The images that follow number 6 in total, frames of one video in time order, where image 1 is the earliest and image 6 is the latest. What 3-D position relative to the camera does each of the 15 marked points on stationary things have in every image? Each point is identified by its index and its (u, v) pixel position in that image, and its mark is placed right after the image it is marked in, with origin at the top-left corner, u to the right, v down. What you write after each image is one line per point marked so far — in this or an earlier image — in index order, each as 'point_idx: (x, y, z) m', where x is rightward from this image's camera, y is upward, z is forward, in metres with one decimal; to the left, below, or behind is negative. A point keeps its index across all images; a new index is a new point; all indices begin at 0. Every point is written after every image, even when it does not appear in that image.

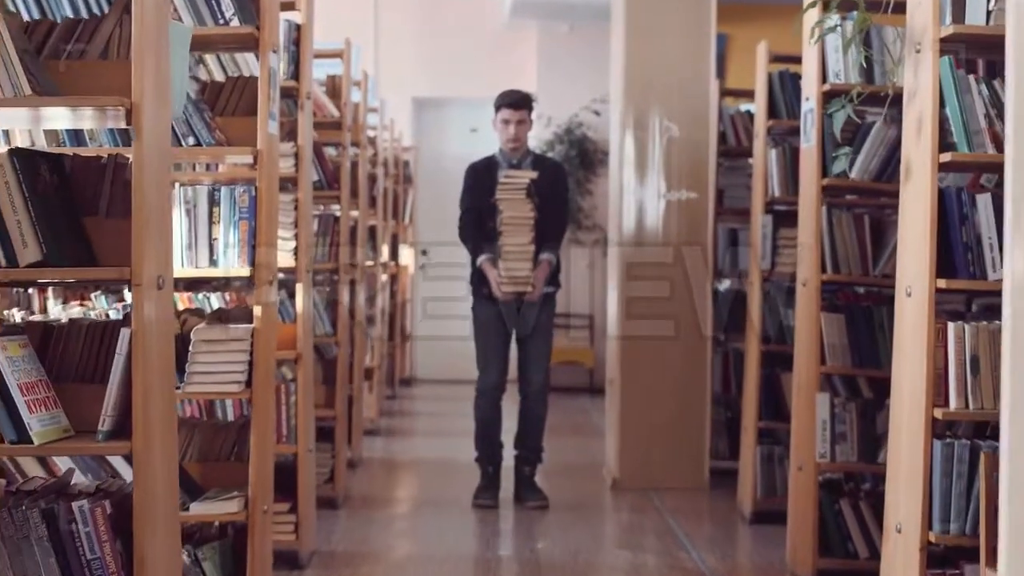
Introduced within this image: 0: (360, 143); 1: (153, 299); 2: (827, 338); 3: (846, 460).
0: (-0.4, +0.4, +4.9) m
1: (-0.3, 0.0, +1.8) m
2: (+0.5, -0.1, +3.1) m
3: (+0.5, -0.3, +3.1) m
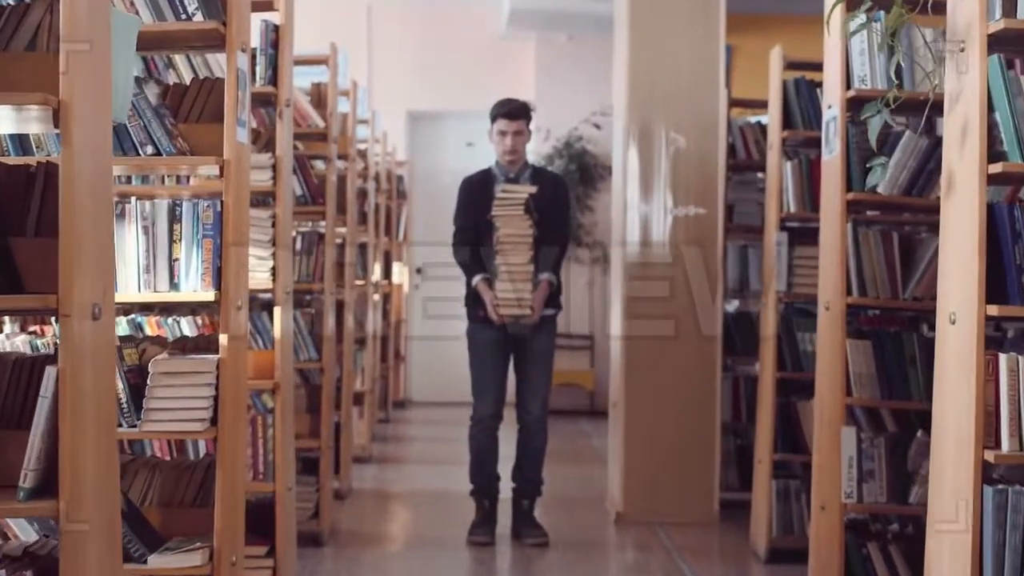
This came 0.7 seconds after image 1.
0: (-0.4, +0.3, +4.6) m
1: (-0.3, 0.0, +1.6) m
2: (+0.5, -0.1, +2.8) m
3: (+0.5, -0.3, +2.8) m
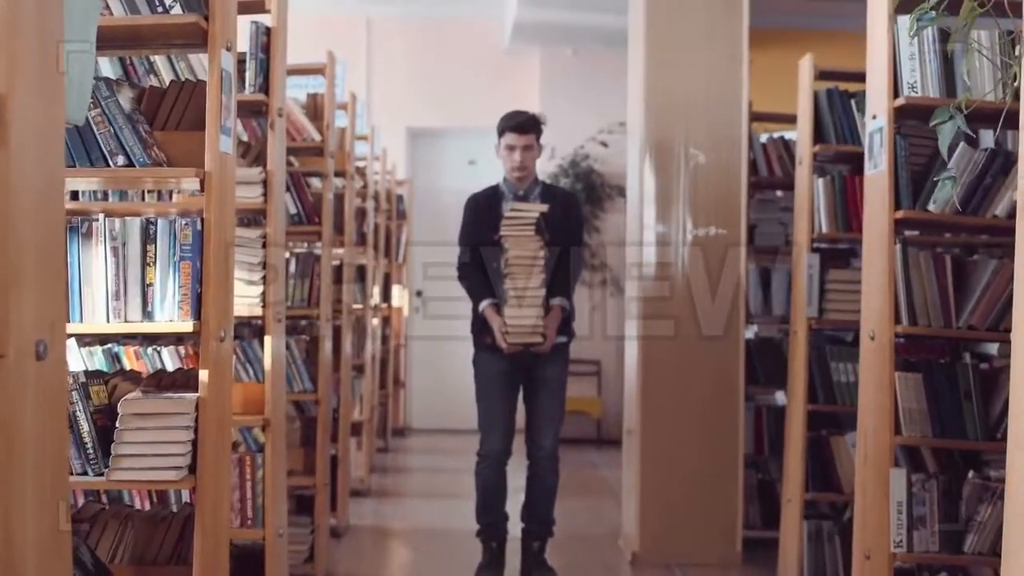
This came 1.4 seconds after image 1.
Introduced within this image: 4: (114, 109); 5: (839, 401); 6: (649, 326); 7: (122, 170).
0: (-0.4, +0.3, +4.3) m
1: (-0.3, -0.1, +1.3) m
2: (+0.5, -0.1, +2.6) m
3: (+0.5, -0.3, +2.6) m
4: (-0.4, +0.2, +2.0) m
5: (+0.6, -0.2, +3.4) m
6: (+0.2, -0.1, +3.3) m
7: (-0.4, +0.1, +2.0) m
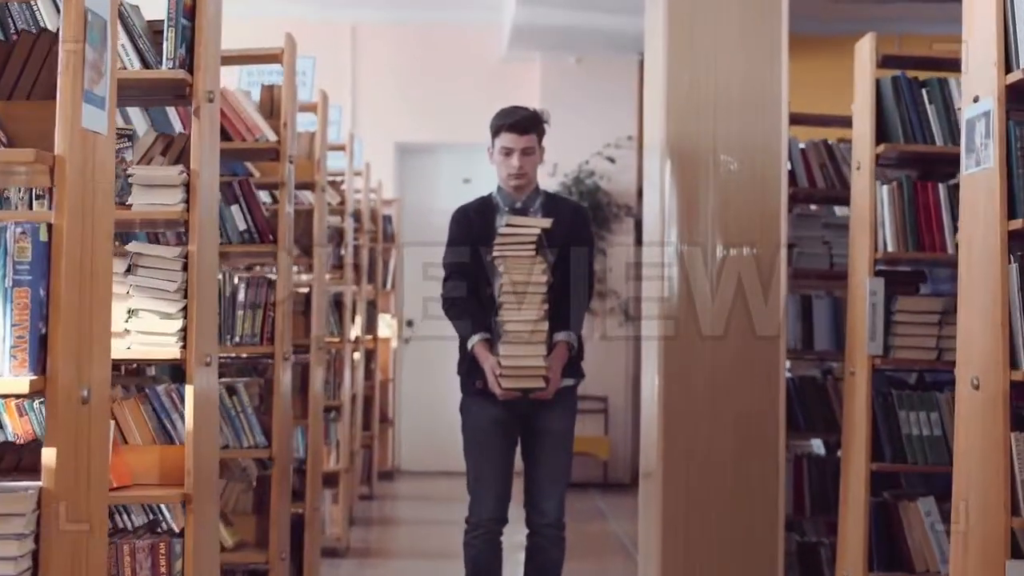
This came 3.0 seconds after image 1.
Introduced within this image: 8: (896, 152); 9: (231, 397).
0: (-0.4, +0.2, +3.7) m
1: (-0.3, -0.1, +0.7) m
2: (+0.5, -0.2, +2.0) m
3: (+0.5, -0.4, +2.0) m
4: (-0.4, +0.2, +1.4) m
5: (+0.6, -0.2, +2.8) m
6: (+0.2, -0.1, +2.7) m
7: (-0.4, +0.1, +1.4) m
8: (+0.5, +0.2, +2.7) m
9: (-0.4, -0.2, +3.0) m
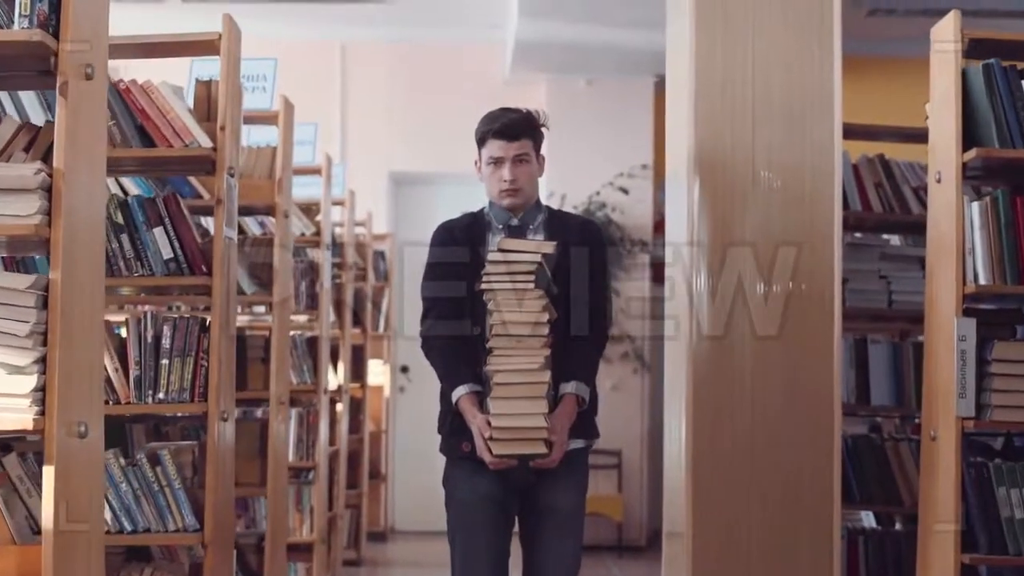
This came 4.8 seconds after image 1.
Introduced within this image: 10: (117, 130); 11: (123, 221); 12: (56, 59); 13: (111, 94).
0: (-0.4, +0.1, +3.1) m
1: (-0.3, -0.1, +0.1) m
2: (+0.5, -0.2, +1.4) m
3: (+0.5, -0.4, +1.4) m
4: (-0.4, +0.1, +0.8) m
5: (+0.5, -0.3, +2.2) m
6: (+0.2, -0.2, +2.1) m
7: (-0.4, +0.1, +0.8) m
8: (+0.5, +0.1, +2.2) m
9: (-0.4, -0.2, +2.4) m
10: (-0.5, +0.2, +2.4) m
11: (-0.5, +0.1, +2.4) m
12: (-0.4, +0.2, +1.6) m
13: (-0.5, +0.2, +2.4) m
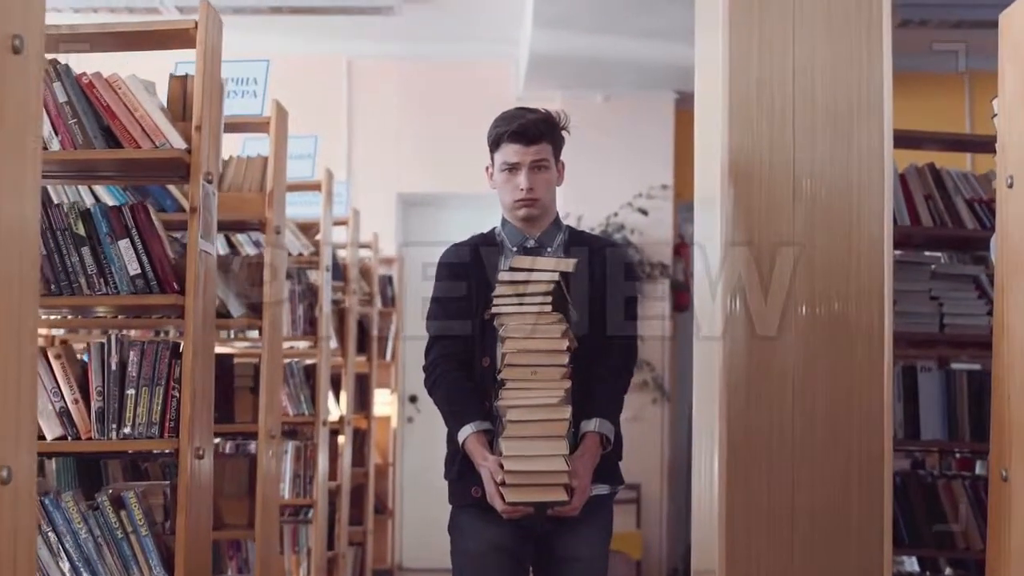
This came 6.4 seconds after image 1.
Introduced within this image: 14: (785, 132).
0: (-0.4, +0.1, +2.9) m
1: (-0.3, -0.1, -0.2) m
2: (+0.5, -0.2, +1.1) m
3: (+0.5, -0.4, +1.1) m
4: (-0.4, +0.1, +0.5) m
5: (+0.6, -0.3, +1.9) m
6: (+0.2, -0.2, +1.8) m
7: (-0.4, +0.1, +0.5) m
8: (+0.5, +0.1, +1.9) m
9: (-0.4, -0.2, +2.1) m
10: (-0.5, +0.2, +2.1) m
11: (-0.5, +0.1, +2.2) m
12: (-0.4, +0.2, +1.3) m
13: (-0.5, +0.2, +2.1) m
14: (+0.3, +0.2, +2.0) m
